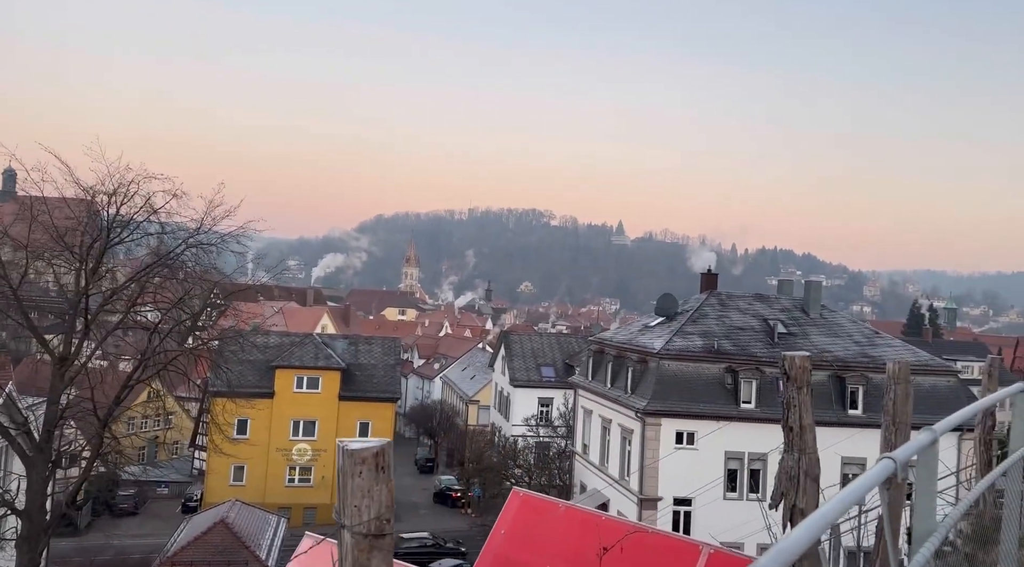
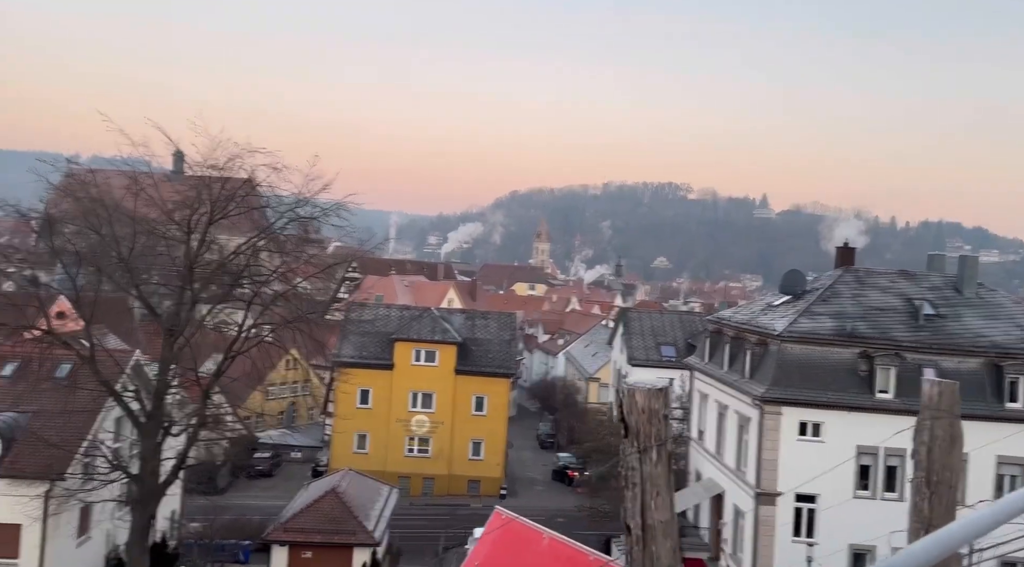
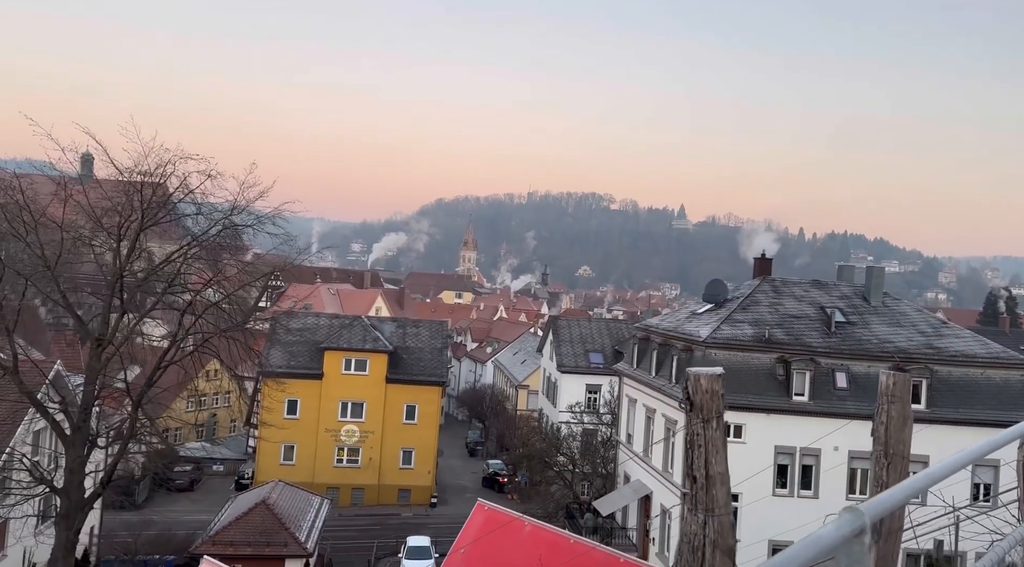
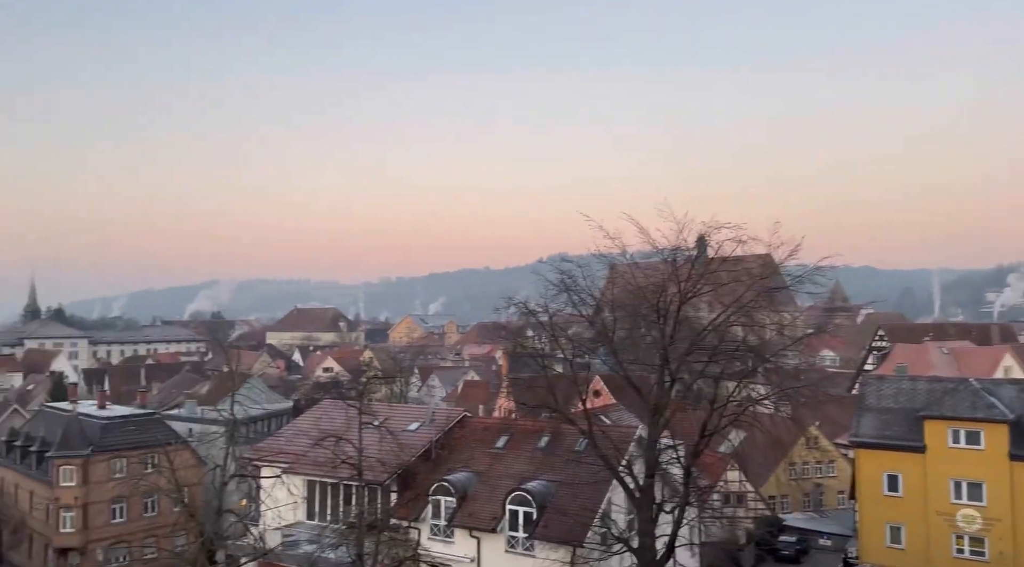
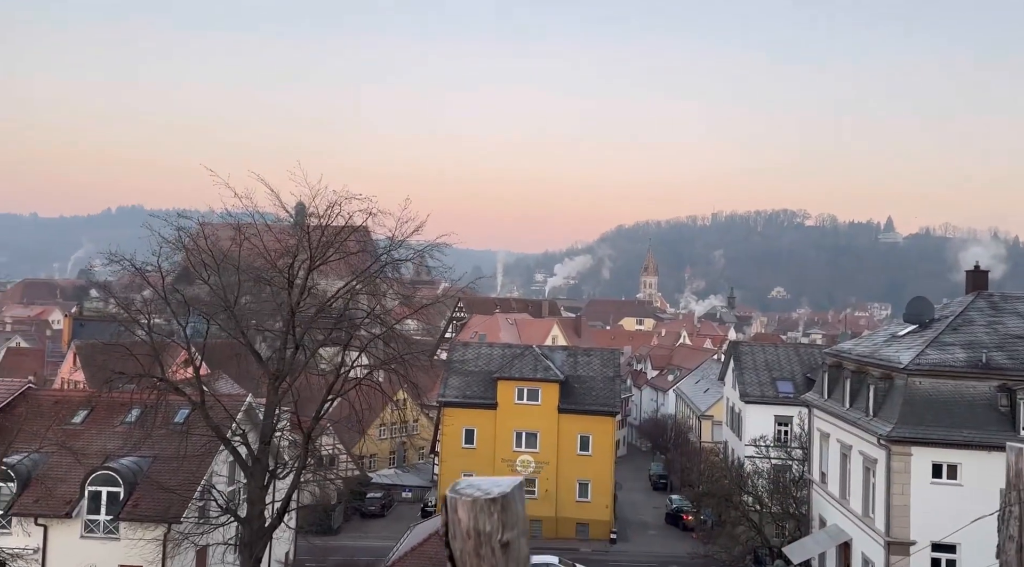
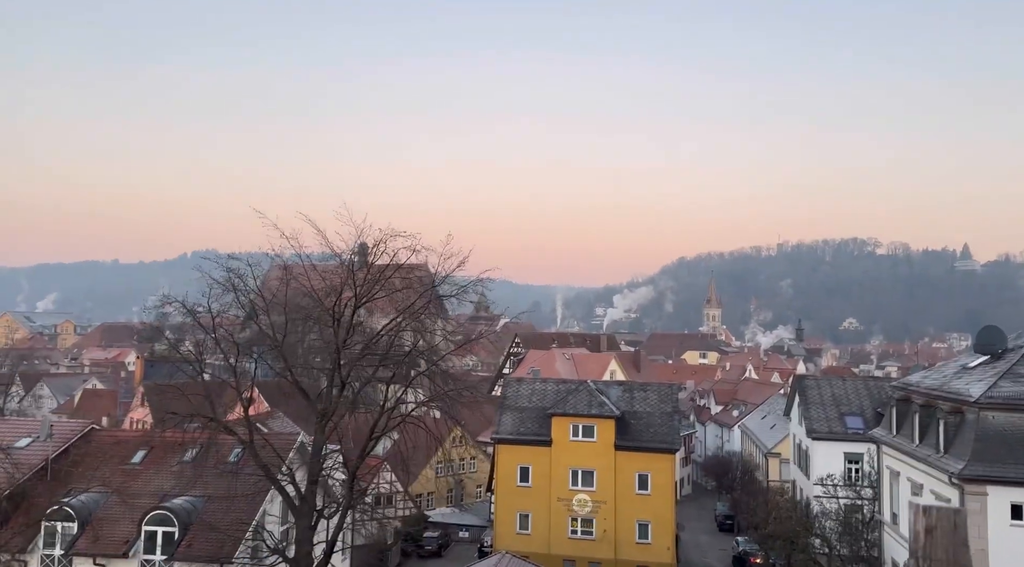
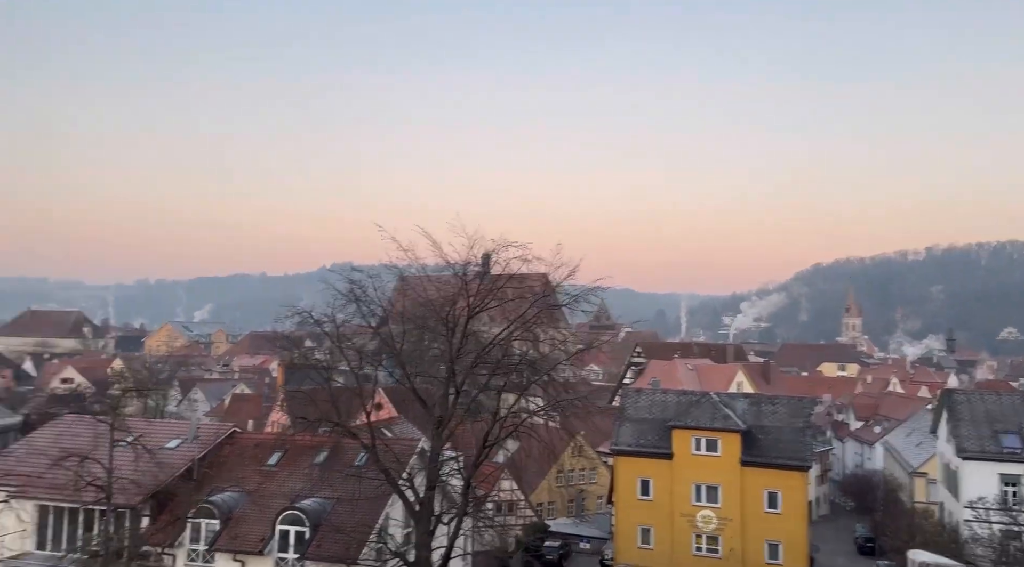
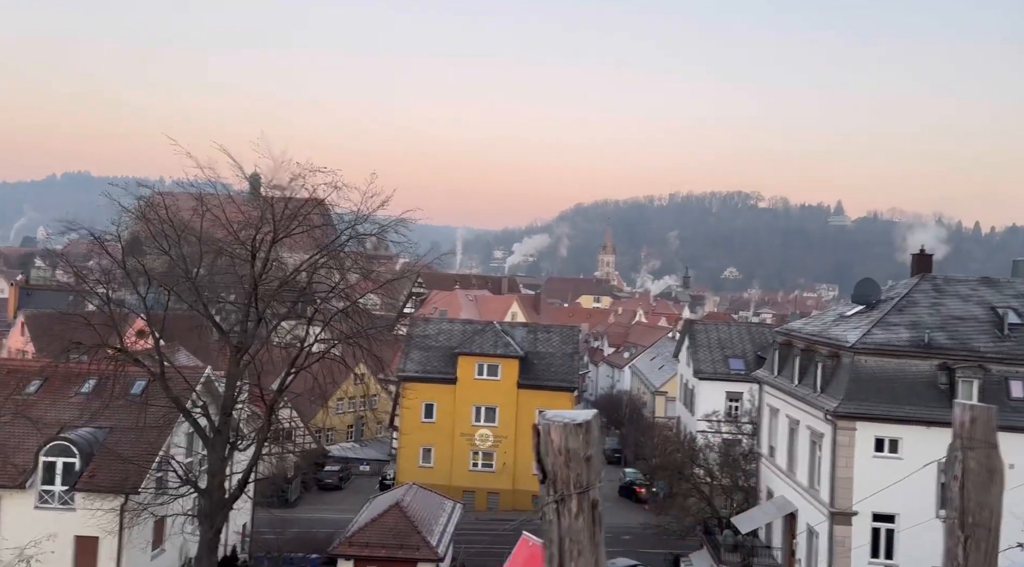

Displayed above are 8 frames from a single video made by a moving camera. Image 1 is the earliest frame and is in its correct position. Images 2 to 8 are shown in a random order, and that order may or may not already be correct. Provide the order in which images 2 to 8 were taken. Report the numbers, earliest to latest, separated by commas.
3, 2, 8, 5, 6, 7, 4
